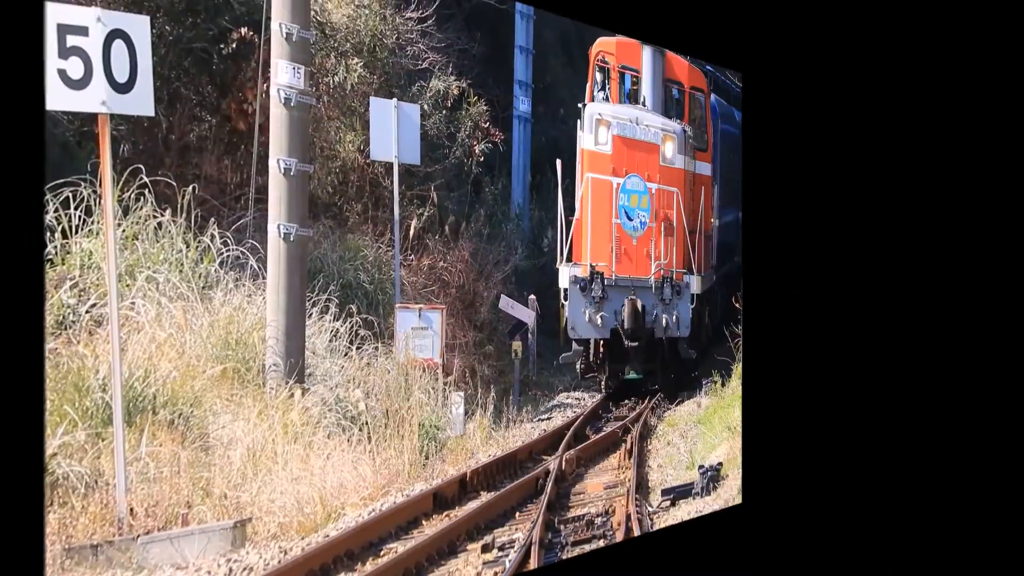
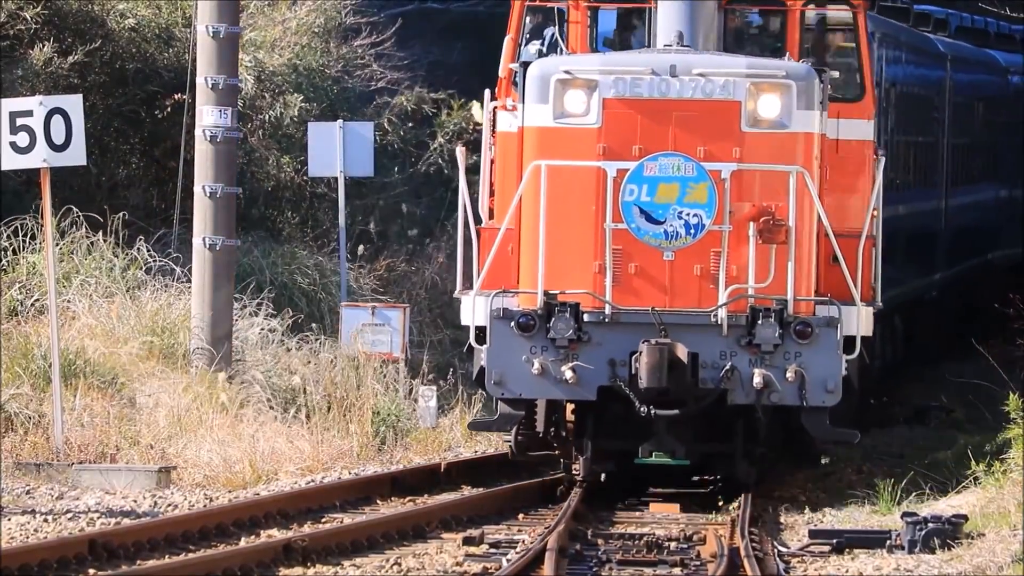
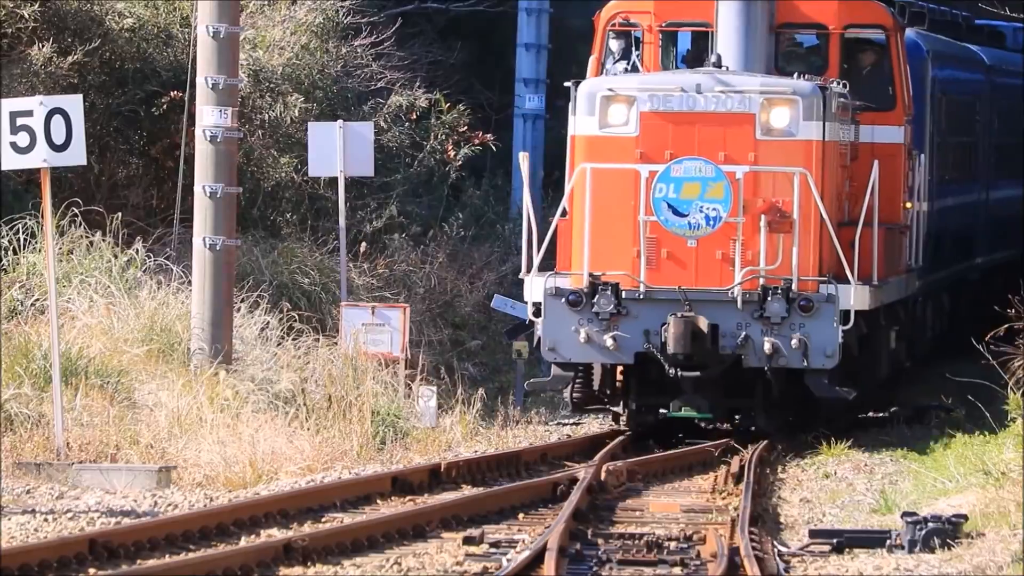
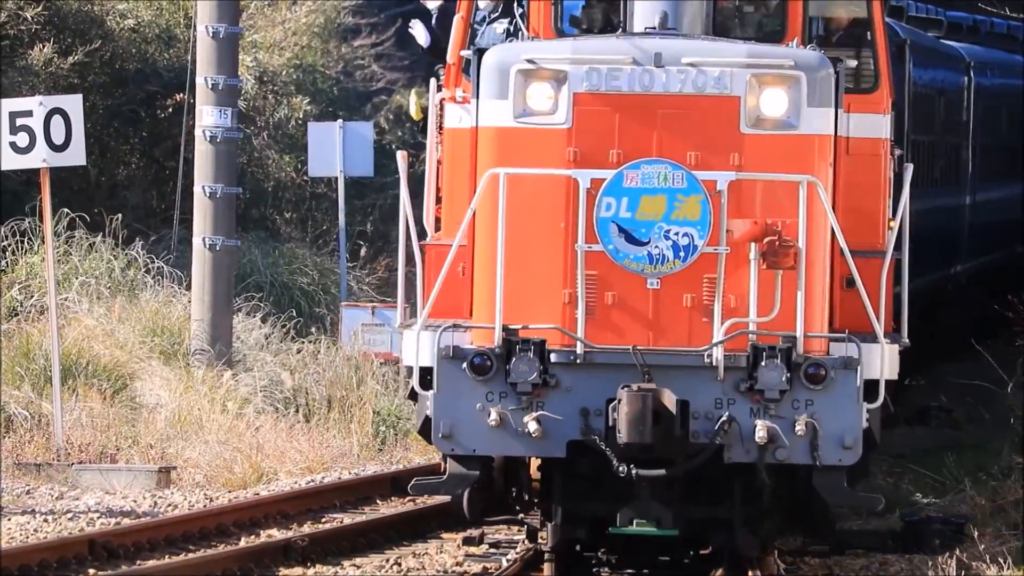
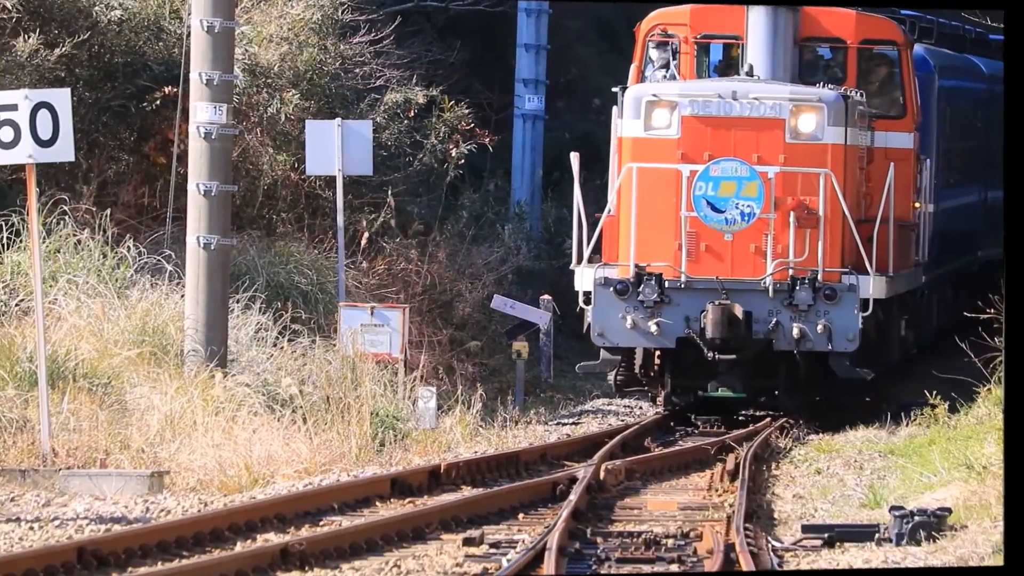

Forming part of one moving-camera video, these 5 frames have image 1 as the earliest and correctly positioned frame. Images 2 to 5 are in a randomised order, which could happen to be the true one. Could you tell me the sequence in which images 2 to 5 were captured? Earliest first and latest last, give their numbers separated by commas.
5, 3, 2, 4
